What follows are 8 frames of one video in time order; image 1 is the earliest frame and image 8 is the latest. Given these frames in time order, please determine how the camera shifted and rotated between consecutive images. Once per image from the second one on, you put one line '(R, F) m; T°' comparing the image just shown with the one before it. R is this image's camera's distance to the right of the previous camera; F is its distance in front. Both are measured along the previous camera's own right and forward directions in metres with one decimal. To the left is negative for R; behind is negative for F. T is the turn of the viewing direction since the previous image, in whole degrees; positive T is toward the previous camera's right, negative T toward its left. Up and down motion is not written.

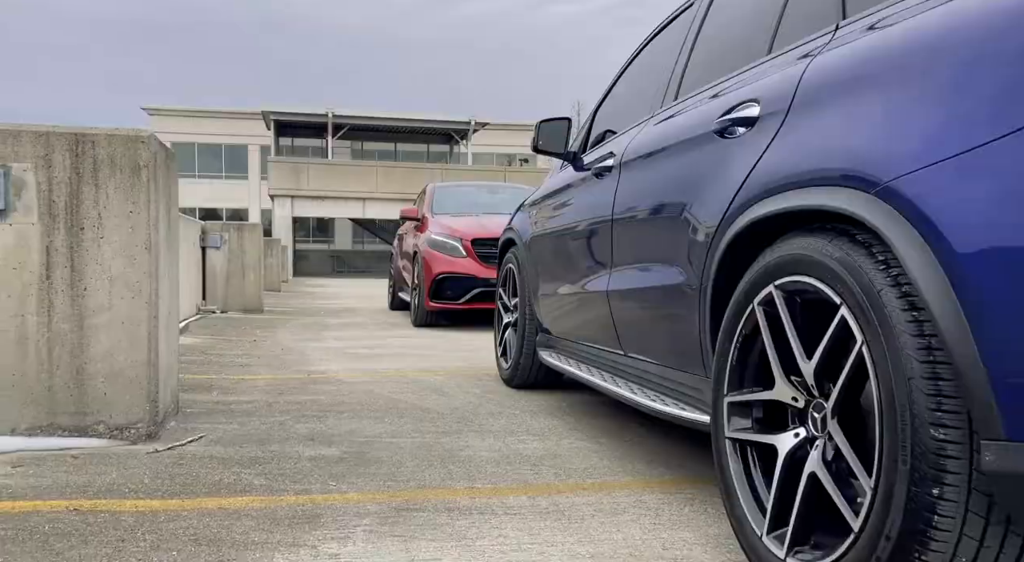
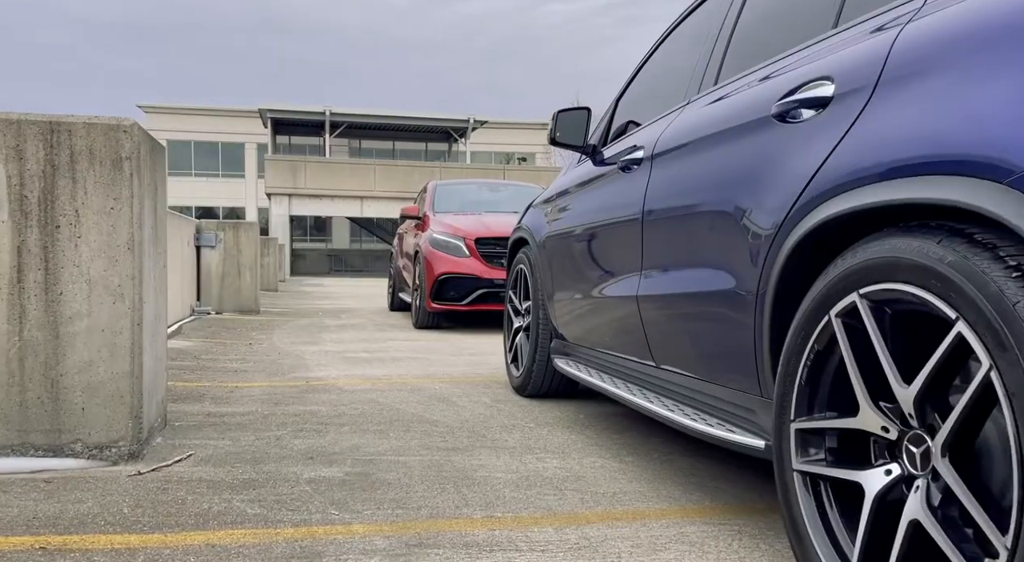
(-0.1, +0.3) m; 0°
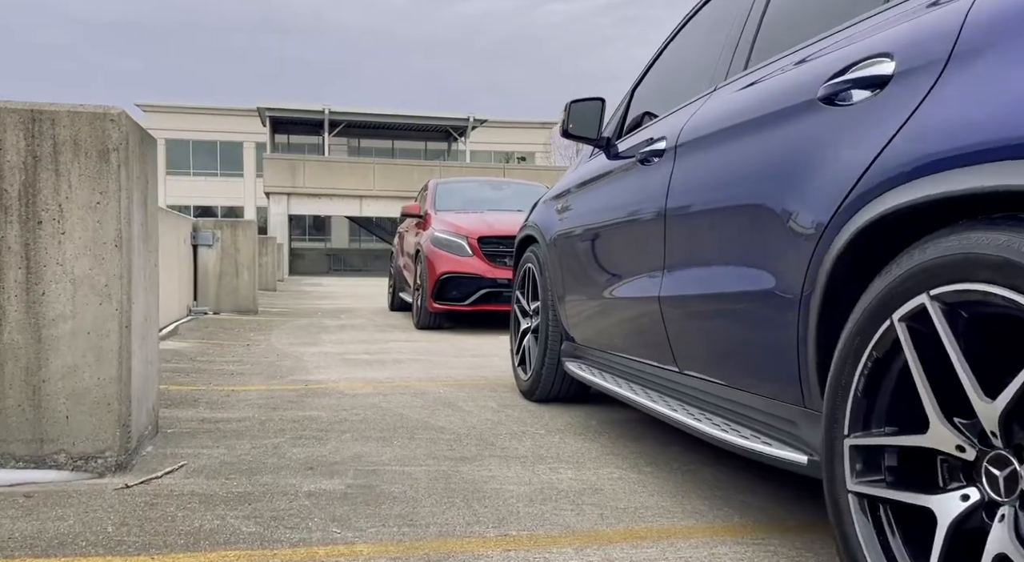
(-0.1, +0.2) m; 0°
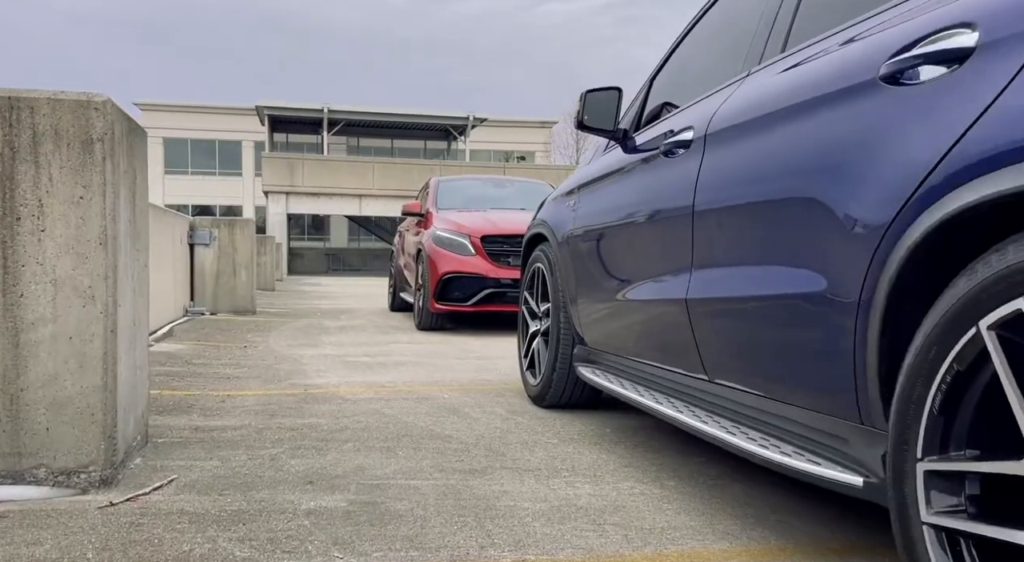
(-0.1, +0.2) m; 0°
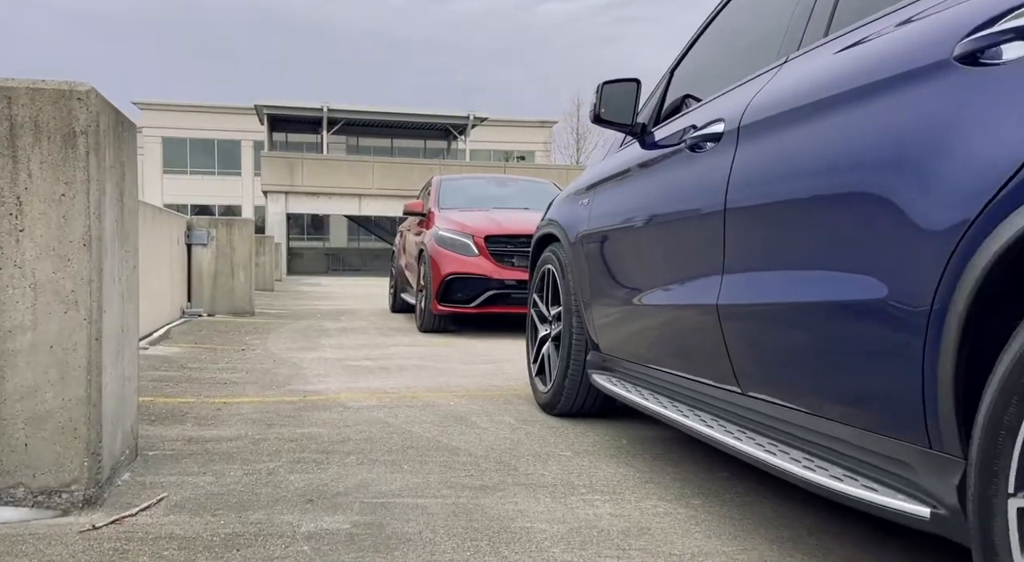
(-0.1, +0.2) m; 0°
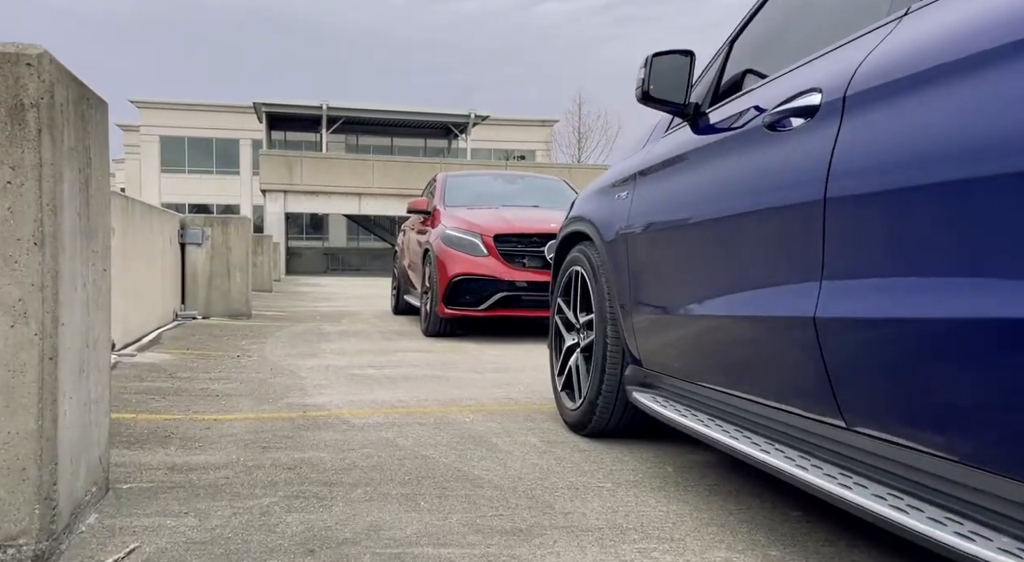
(-0.1, +0.5) m; 0°
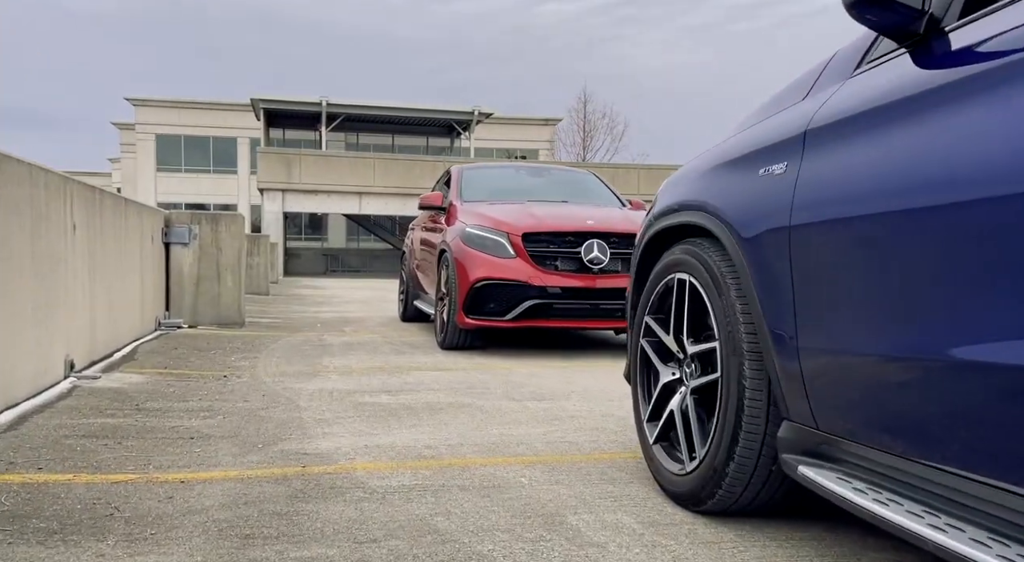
(-0.3, +1.1) m; 0°
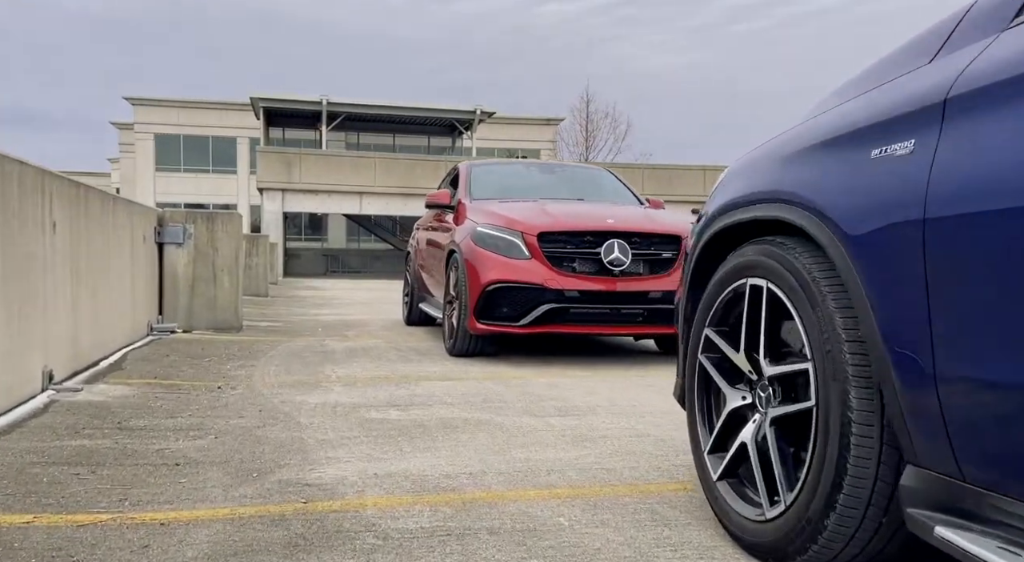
(-0.1, +0.5) m; 0°
